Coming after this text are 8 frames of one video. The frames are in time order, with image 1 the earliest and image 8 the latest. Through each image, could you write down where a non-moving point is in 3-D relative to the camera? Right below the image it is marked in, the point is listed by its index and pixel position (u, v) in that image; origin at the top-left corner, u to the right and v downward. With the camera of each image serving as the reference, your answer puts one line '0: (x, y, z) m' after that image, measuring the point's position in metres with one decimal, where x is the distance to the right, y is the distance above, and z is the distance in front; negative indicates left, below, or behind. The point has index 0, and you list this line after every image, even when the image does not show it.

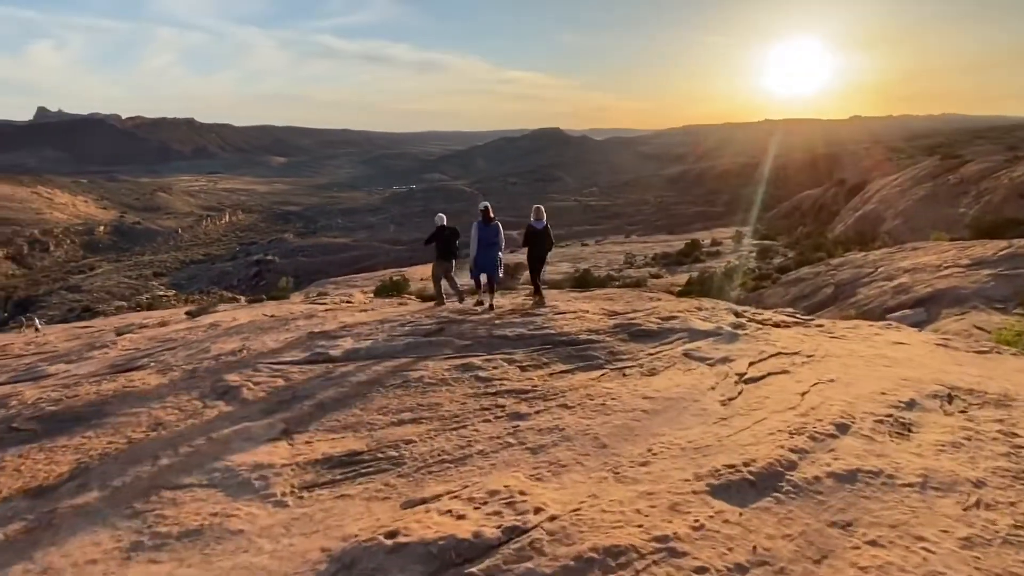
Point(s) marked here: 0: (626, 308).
0: (+2.0, -0.3, +10.9) m
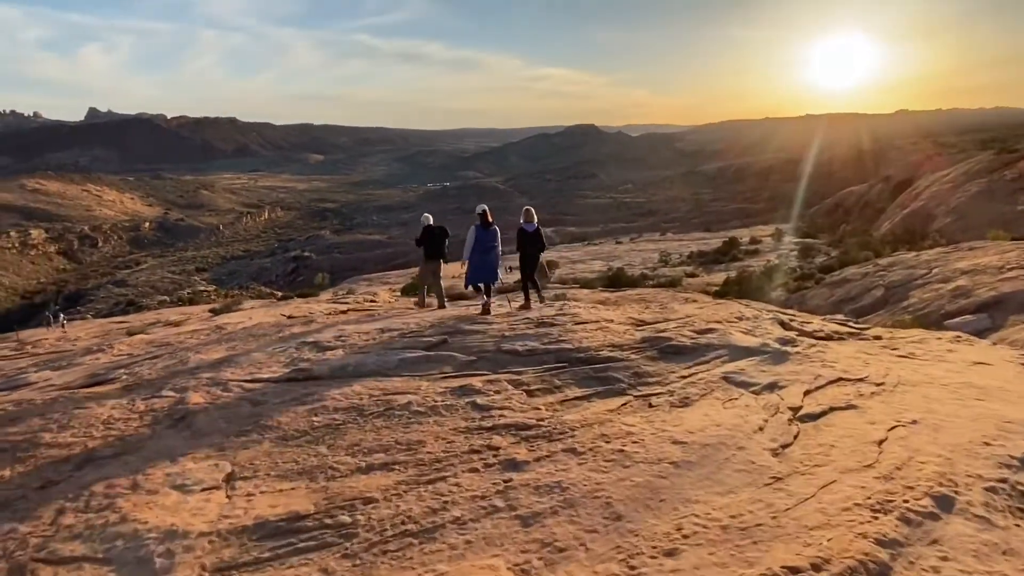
0: (+2.2, -0.4, +9.7) m
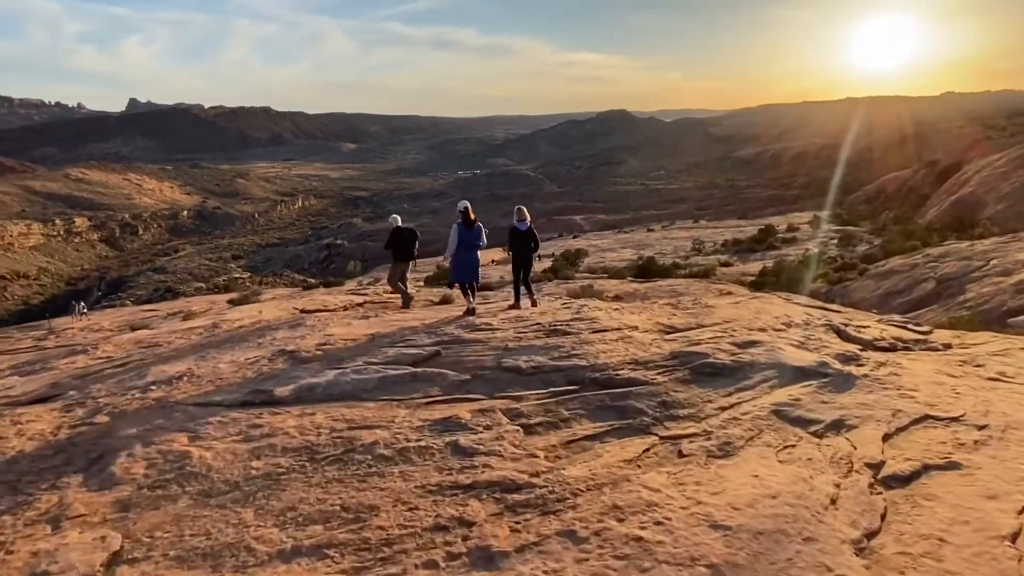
0: (+2.4, -0.4, +8.5) m
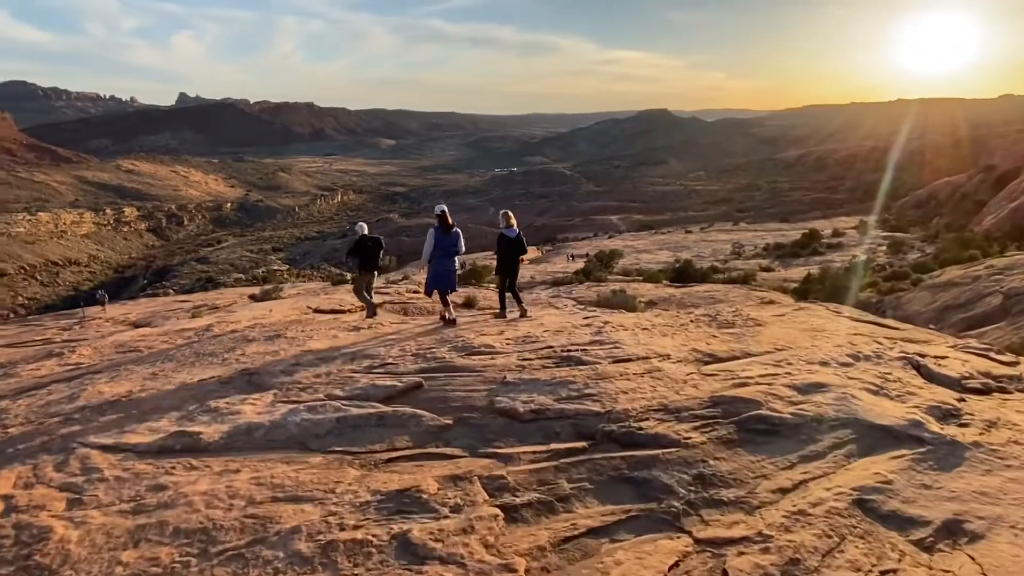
0: (+2.5, -0.7, +7.1) m
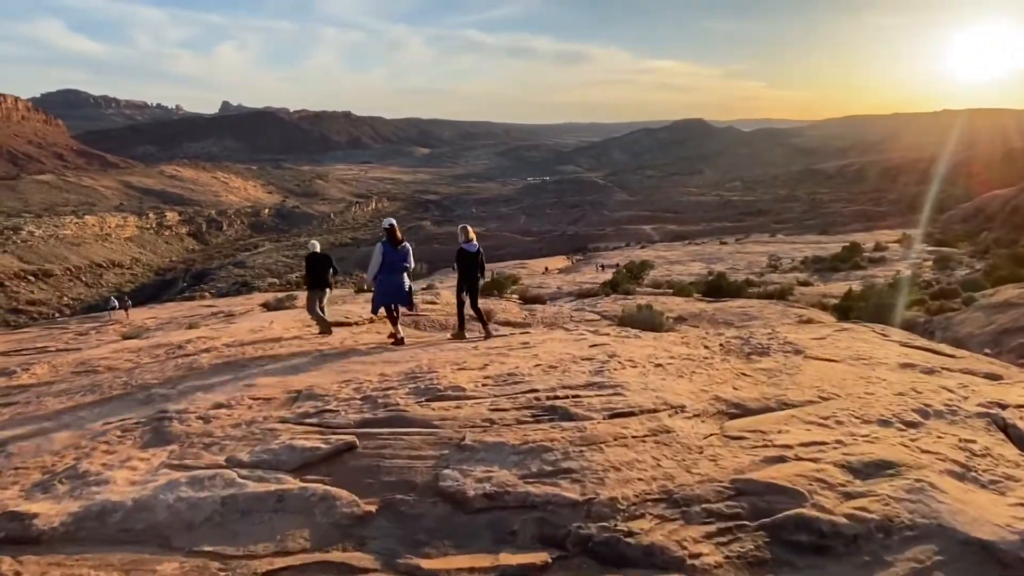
0: (+2.3, -1.0, +5.8) m
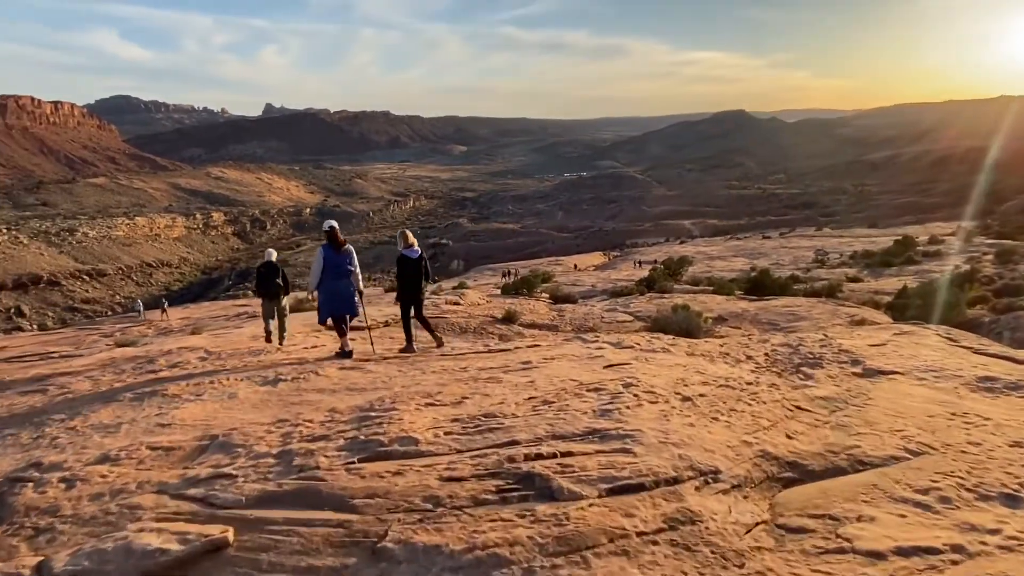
0: (+2.1, -1.1, +4.3) m
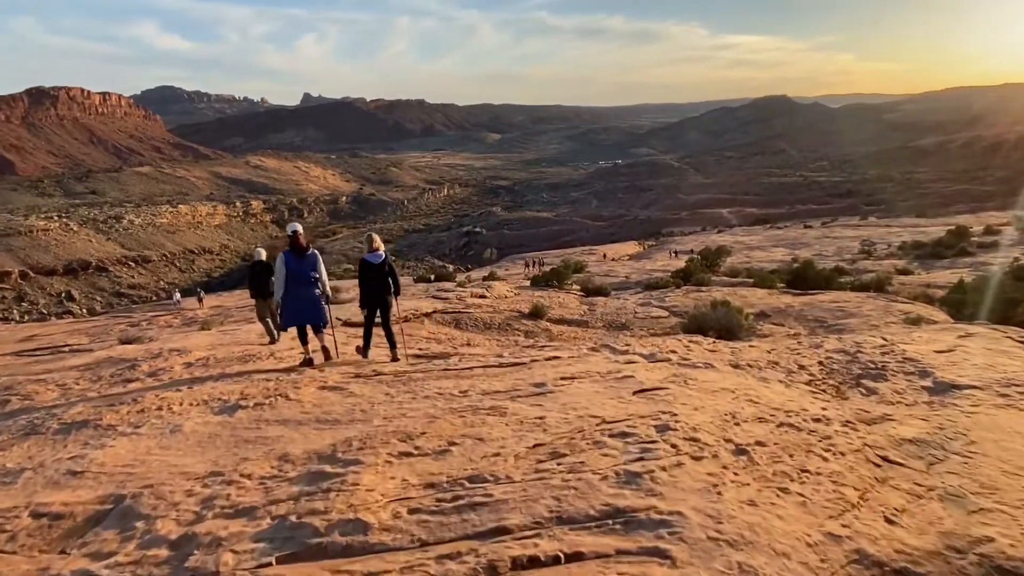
0: (+2.1, -1.2, +3.1) m
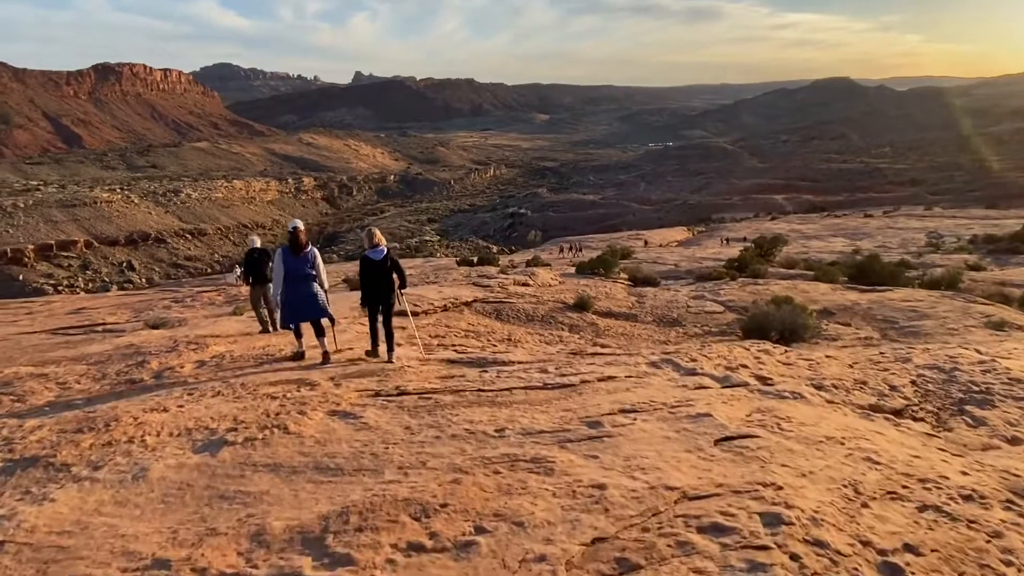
0: (+2.3, -1.4, +1.9) m
